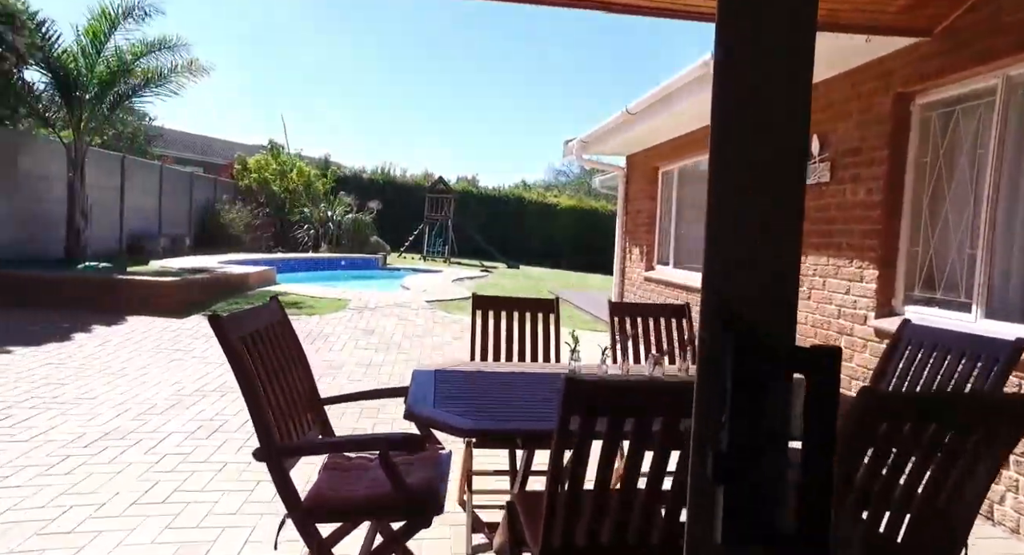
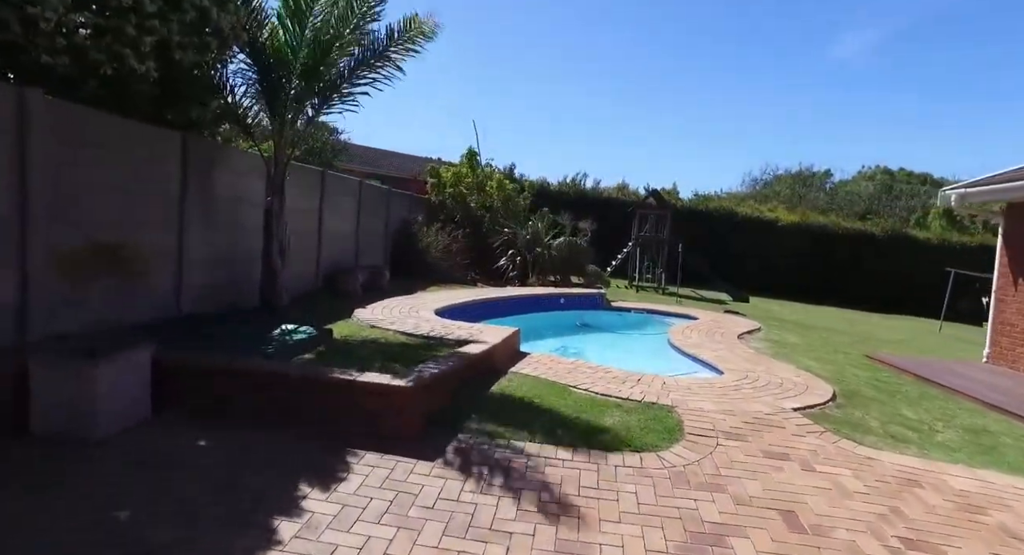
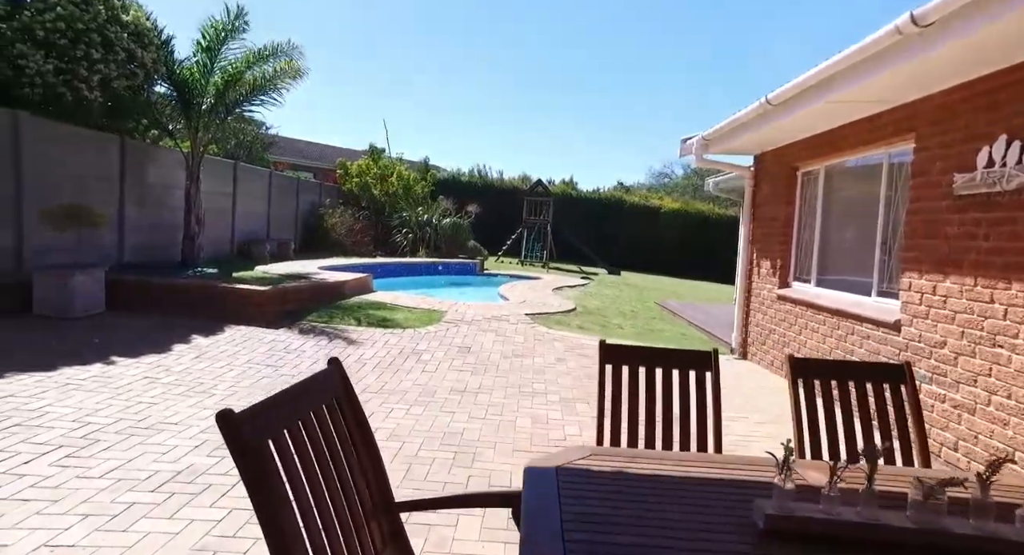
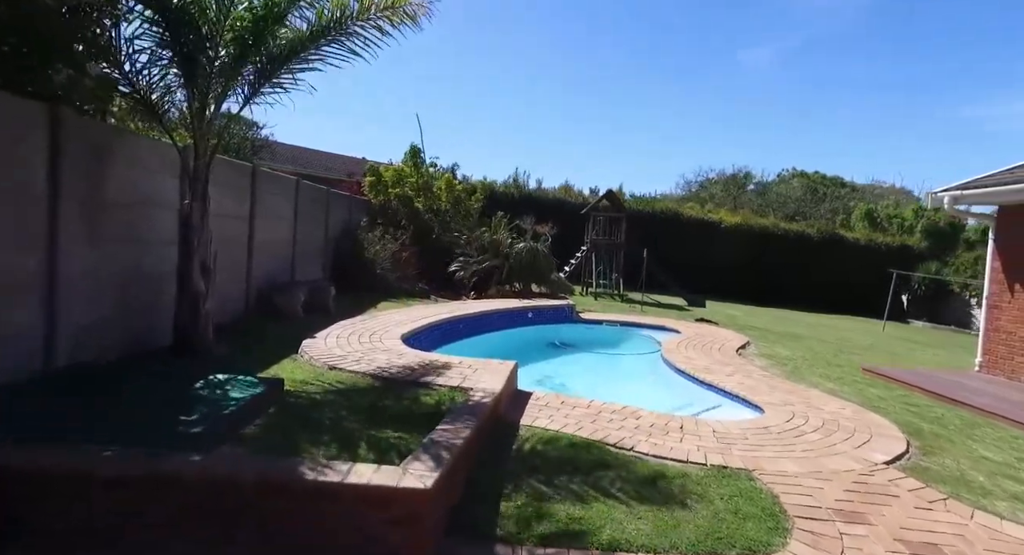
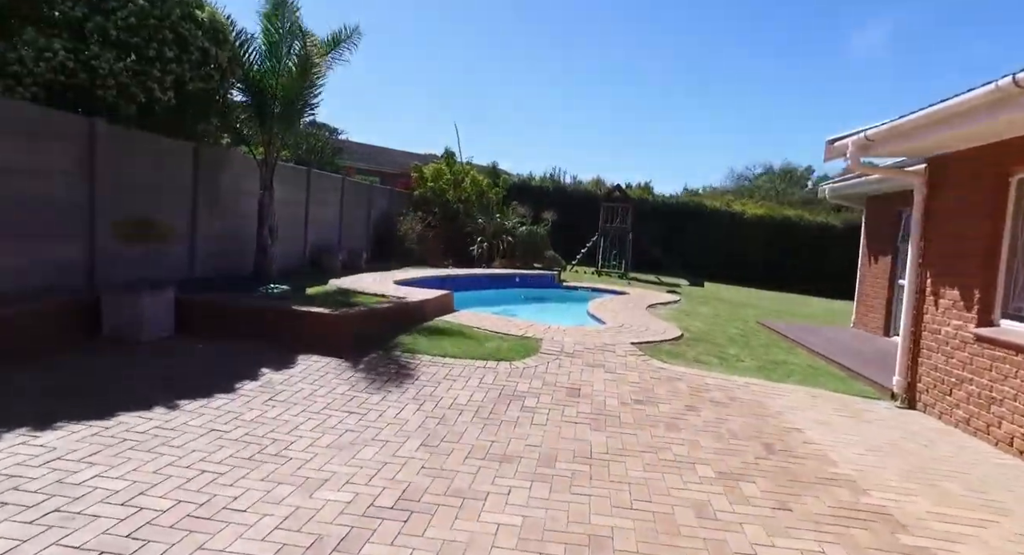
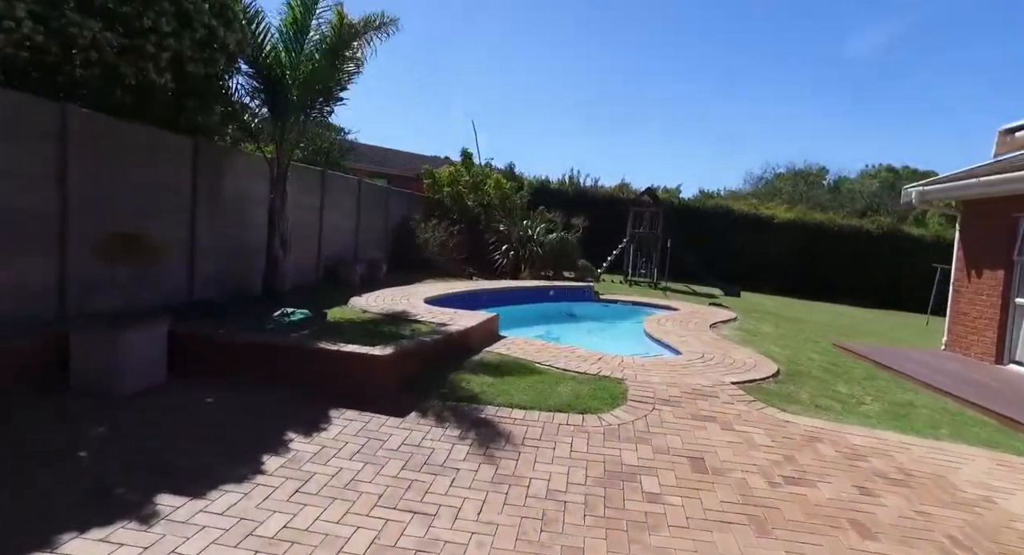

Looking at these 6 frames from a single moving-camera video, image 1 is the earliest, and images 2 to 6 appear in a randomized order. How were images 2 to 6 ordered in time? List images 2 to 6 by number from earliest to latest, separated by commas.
3, 5, 6, 2, 4
